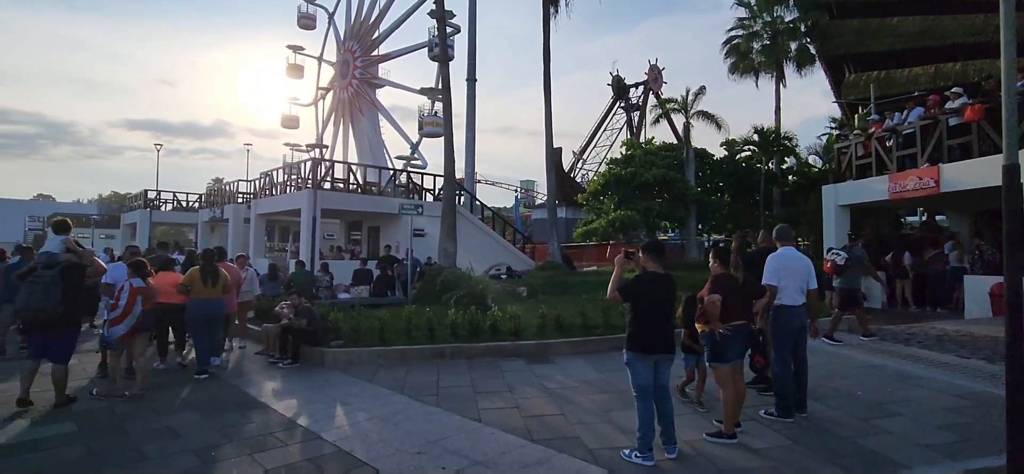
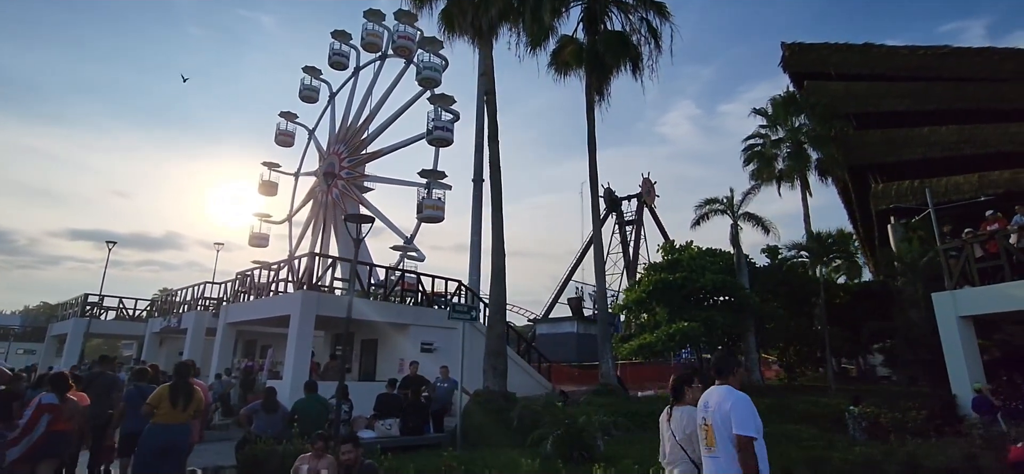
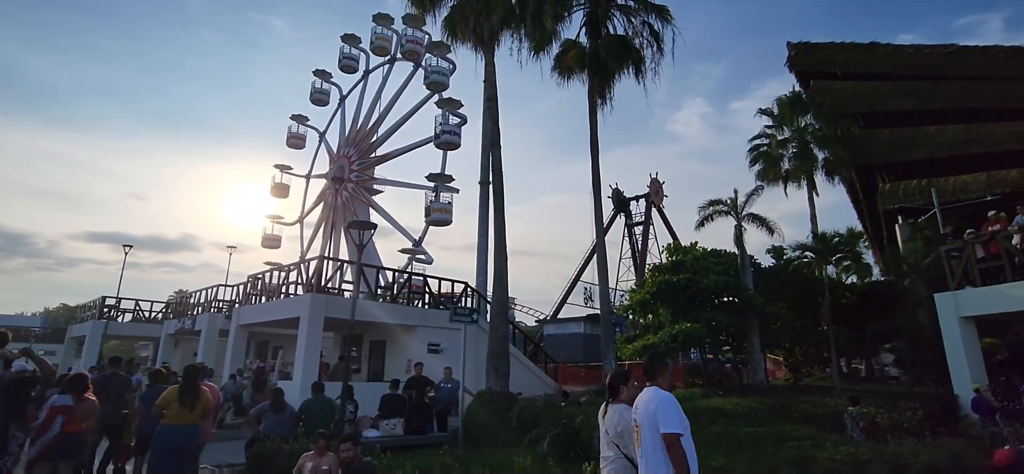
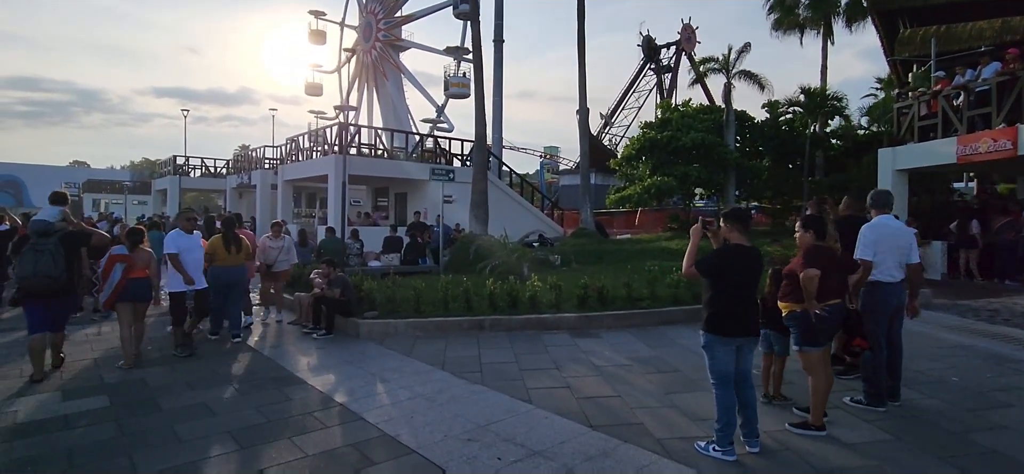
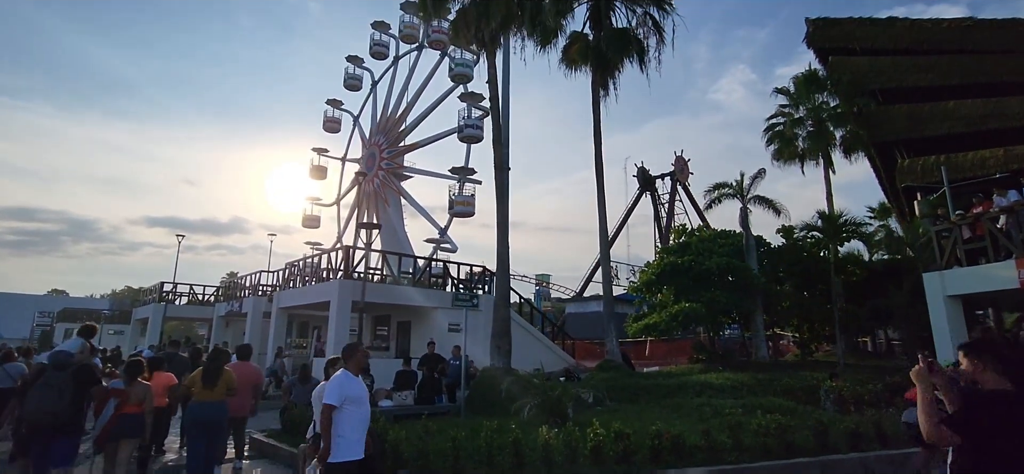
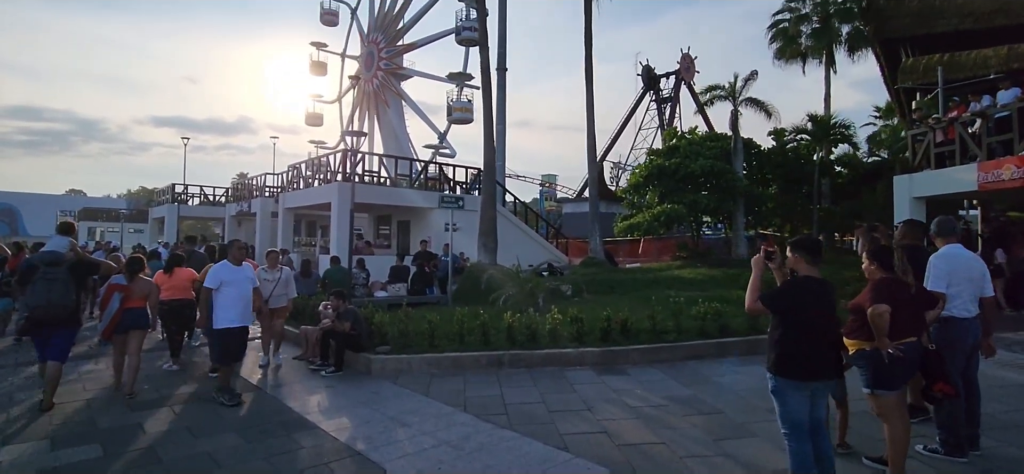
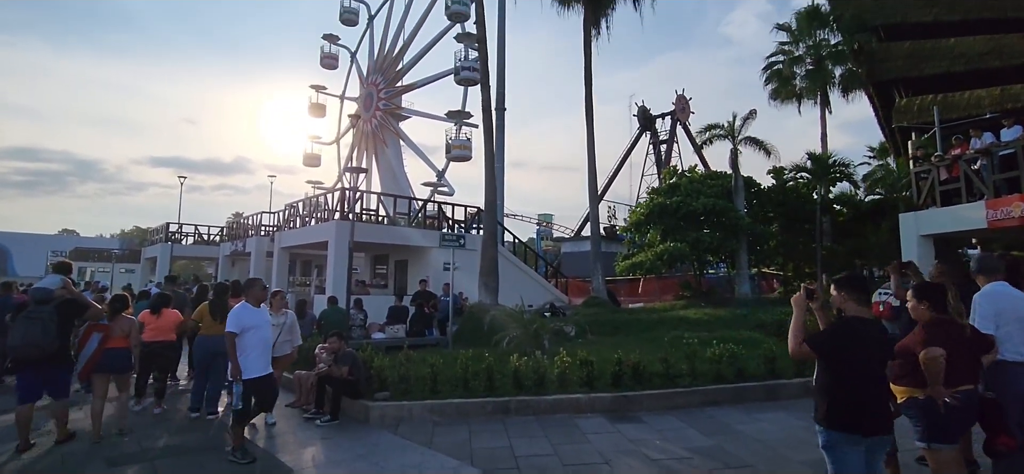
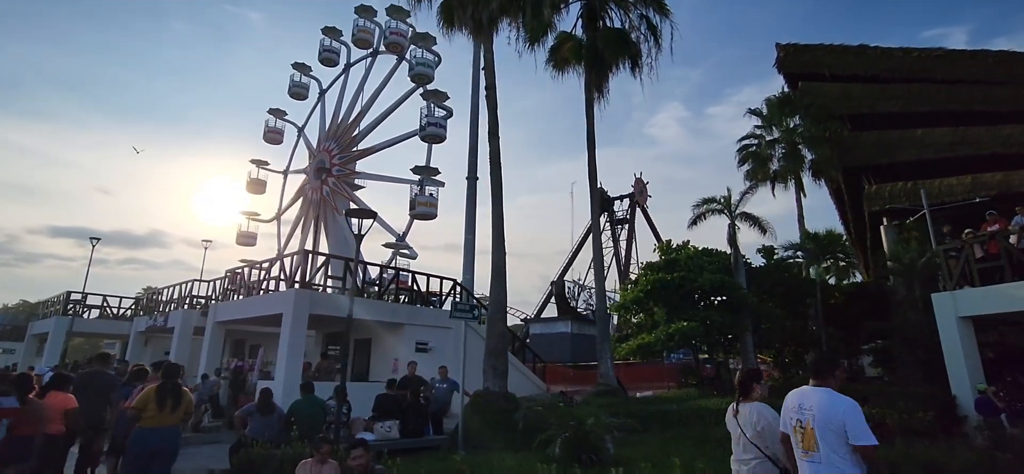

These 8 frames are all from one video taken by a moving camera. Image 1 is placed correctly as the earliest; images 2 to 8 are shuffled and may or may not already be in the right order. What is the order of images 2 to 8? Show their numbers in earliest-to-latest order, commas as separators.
4, 6, 7, 5, 3, 2, 8
